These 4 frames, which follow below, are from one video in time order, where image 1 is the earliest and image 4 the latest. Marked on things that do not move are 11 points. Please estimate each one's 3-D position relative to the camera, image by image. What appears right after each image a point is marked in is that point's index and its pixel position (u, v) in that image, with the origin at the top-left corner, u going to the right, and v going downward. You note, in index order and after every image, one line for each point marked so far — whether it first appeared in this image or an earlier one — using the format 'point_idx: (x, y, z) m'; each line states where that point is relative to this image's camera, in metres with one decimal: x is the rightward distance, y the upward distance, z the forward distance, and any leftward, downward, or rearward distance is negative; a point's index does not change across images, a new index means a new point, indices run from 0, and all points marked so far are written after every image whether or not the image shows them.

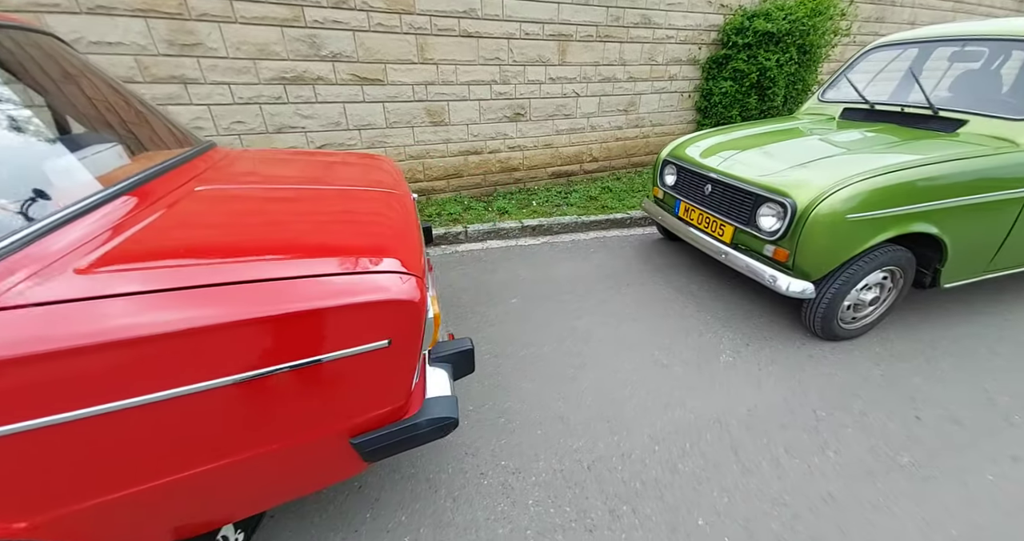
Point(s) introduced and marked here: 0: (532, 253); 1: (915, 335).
0: (+0.2, +0.2, +3.6) m
1: (+2.6, -0.4, +2.5) m
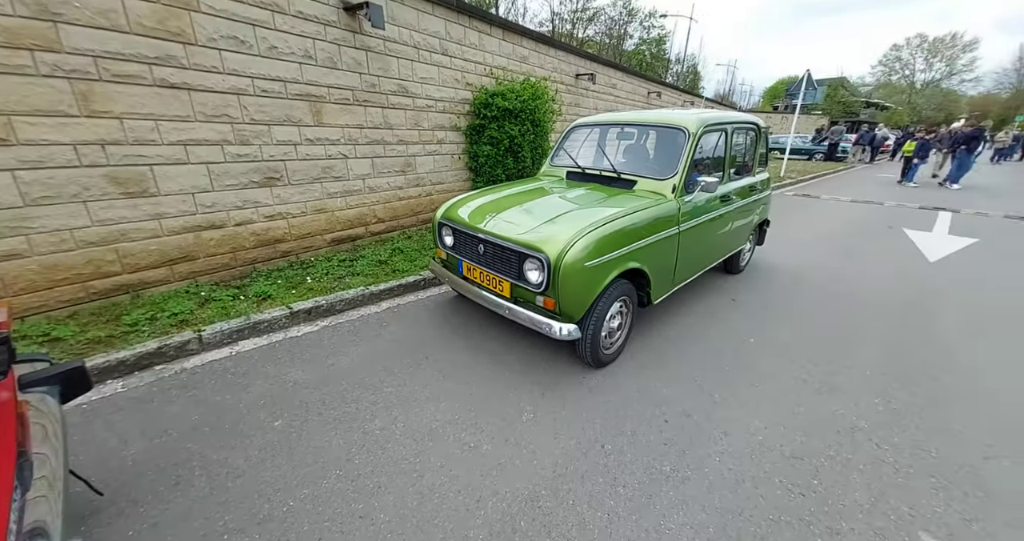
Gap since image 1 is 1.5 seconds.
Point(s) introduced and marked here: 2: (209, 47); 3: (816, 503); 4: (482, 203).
0: (-1.6, -0.6, +2.9) m
1: (+1.1, -0.6, +3.2) m
2: (-2.7, +2.0, +3.5) m
3: (+1.5, -1.1, +1.9) m
4: (-0.3, +0.6, +3.4) m
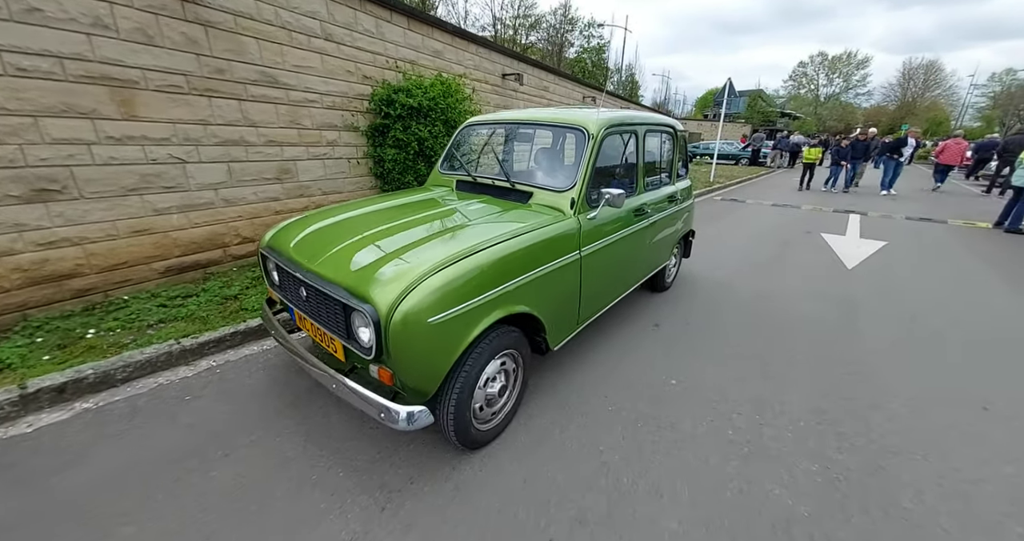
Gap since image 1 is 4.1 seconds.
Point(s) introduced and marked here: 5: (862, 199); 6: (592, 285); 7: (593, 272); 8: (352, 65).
0: (-2.4, -0.9, +1.9) m
1: (+0.3, -0.8, +2.5) m
2: (-3.7, +1.6, +2.3) m
3: (+0.8, -1.3, +1.2) m
4: (-1.2, +0.3, +2.5) m
5: (+9.7, +2.0, +10.8) m
6: (+0.6, -0.1, +2.8) m
7: (+0.6, 0.0, +2.8) m
8: (-2.2, +2.8, +5.3) m
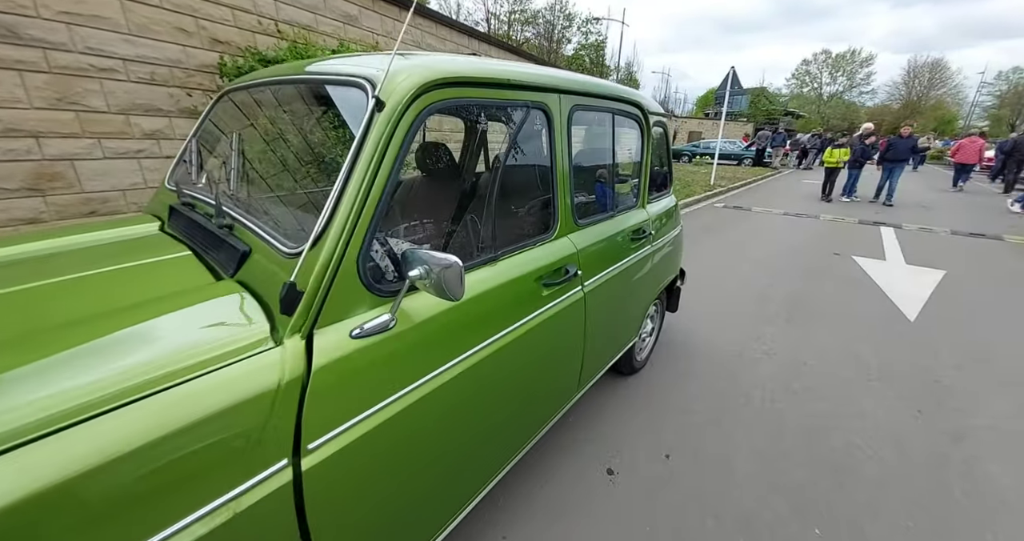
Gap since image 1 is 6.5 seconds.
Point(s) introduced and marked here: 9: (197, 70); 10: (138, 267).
0: (-3.2, -1.4, +0.3) m
1: (-0.6, -1.3, +0.8) m
2: (-4.5, +1.2, +0.7) m
3: (-0.1, -1.8, -0.4) m
4: (-2.0, -0.2, +0.8) m
5: (+8.9, +1.5, +9.1) m
6: (-0.2, -0.6, +1.2) m
7: (-0.2, -0.5, +1.1) m
8: (-3.0, +2.3, +3.6) m
9: (-3.0, +1.9, +3.7) m
10: (-1.1, 0.0, +1.1) m
